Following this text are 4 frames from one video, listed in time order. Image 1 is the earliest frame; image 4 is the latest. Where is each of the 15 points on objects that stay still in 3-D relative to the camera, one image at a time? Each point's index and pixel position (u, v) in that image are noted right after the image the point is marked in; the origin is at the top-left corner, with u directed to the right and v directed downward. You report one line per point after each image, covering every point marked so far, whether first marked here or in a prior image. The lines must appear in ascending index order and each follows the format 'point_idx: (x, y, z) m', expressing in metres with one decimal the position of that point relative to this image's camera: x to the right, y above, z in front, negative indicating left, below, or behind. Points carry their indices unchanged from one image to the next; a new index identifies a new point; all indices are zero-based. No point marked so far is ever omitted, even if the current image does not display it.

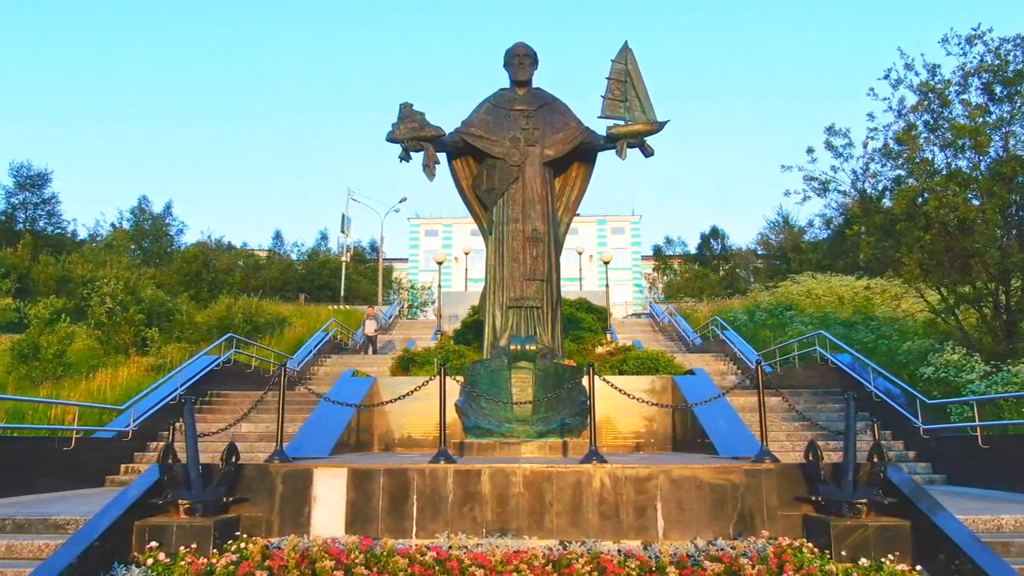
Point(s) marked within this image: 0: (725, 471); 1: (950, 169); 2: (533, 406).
0: (+1.9, -1.6, +6.9) m
1: (+7.7, +2.1, +13.6) m
2: (+0.3, -1.5, +10.3) m
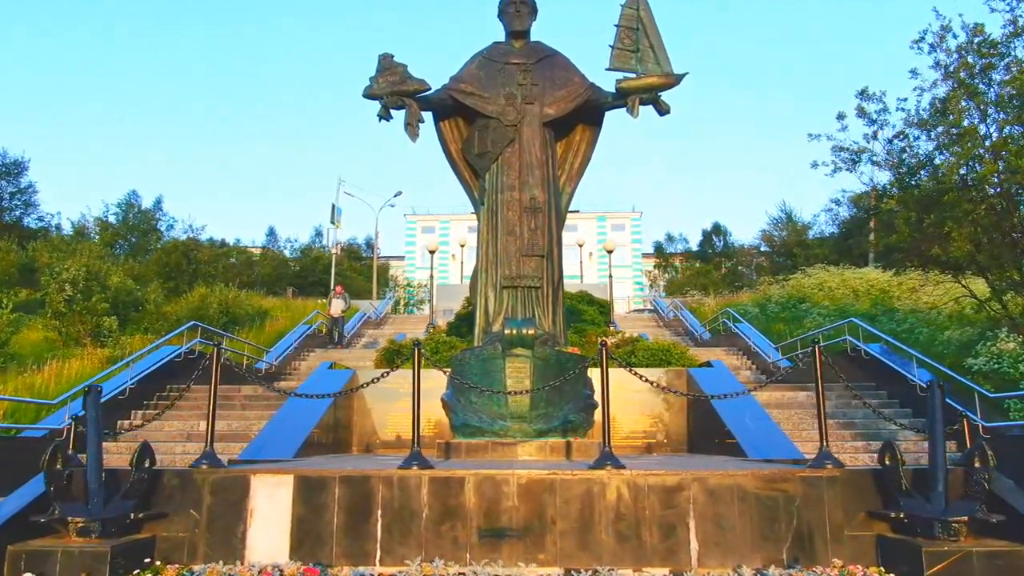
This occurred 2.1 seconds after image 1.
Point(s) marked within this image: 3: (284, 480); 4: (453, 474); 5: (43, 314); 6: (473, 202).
0: (+1.8, -1.3, +5.4) m
1: (+7.6, +2.4, +12.2) m
2: (+0.2, -1.3, +8.8) m
3: (-1.6, -1.3, +5.5) m
4: (-0.4, -1.3, +5.4) m
5: (-10.1, -0.6, +16.8) m
6: (-0.5, +1.2, +10.8) m
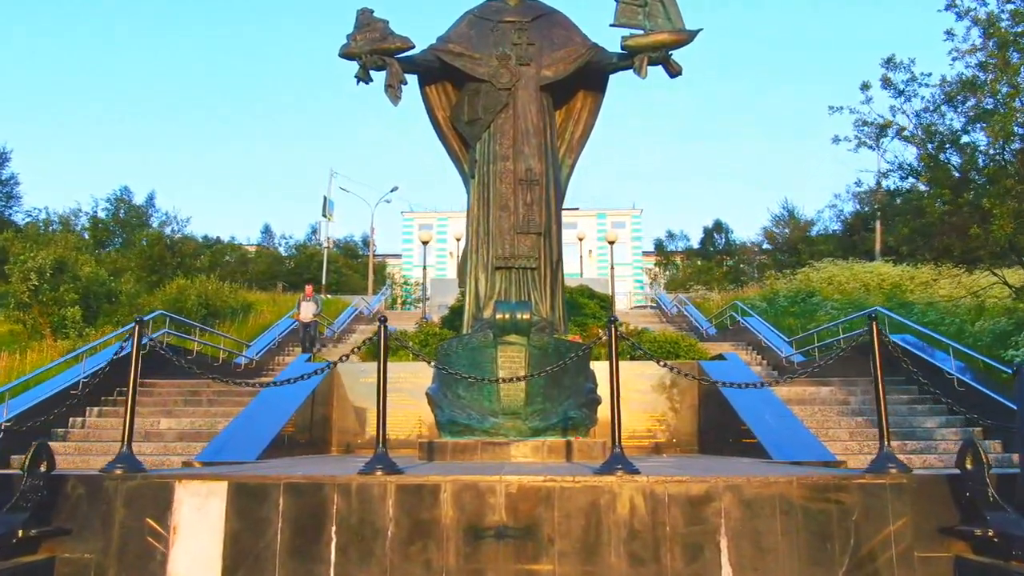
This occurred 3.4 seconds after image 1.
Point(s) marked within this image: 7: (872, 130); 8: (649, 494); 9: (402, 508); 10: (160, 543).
0: (+1.7, -1.1, +4.3) m
1: (+7.5, +2.6, +11.1) m
2: (+0.1, -1.0, +7.7) m
3: (-1.7, -1.1, +4.4) m
4: (-0.5, -1.1, +4.4) m
5: (-10.2, -0.3, +15.7) m
6: (-0.6, +1.4, +9.7) m
7: (+5.6, +2.4, +12.1) m
8: (+0.8, -1.1, +4.3) m
9: (-0.6, -1.2, +4.3) m
10: (-2.0, -1.4, +4.3) m
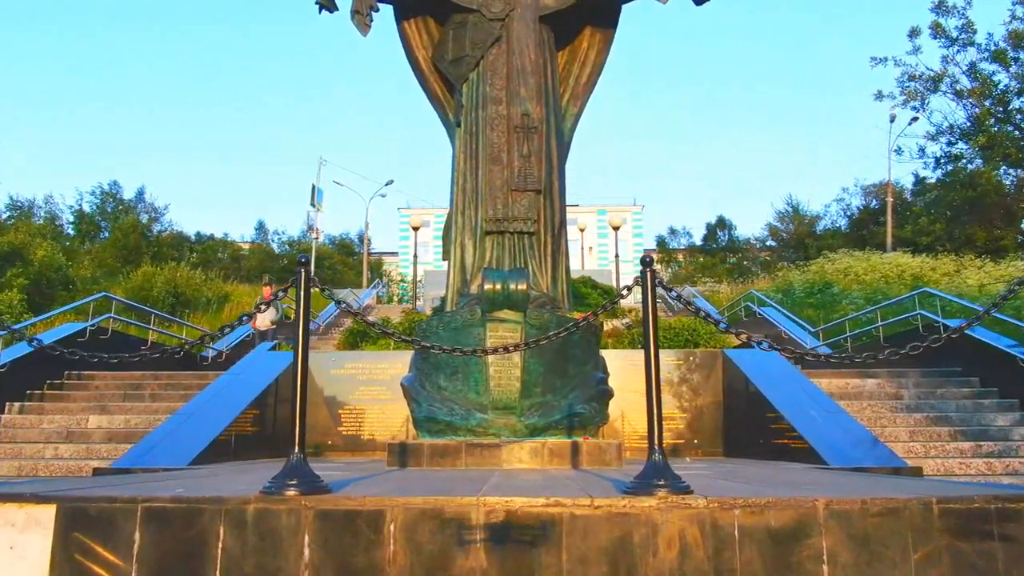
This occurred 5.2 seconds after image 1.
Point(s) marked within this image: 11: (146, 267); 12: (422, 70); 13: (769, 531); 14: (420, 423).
0: (+1.7, -0.8, +2.8) m
1: (+7.5, +2.9, +9.6) m
2: (+0.1, -0.7, +6.2) m
3: (-1.7, -0.8, +2.9) m
4: (-0.5, -0.8, +2.8) m
5: (-10.2, -0.1, +14.2) m
6: (-0.7, +1.7, +8.2) m
7: (+5.5, +2.7, +10.6) m
8: (+0.7, -0.8, +2.8) m
9: (-0.7, -0.9, +2.8) m
10: (-2.0, -1.1, +2.8) m
11: (-8.9, +0.5, +19.0) m
12: (-0.9, +2.3, +8.3) m
13: (+0.9, -0.9, +2.7) m
14: (-0.7, -1.1, +6.3) m
